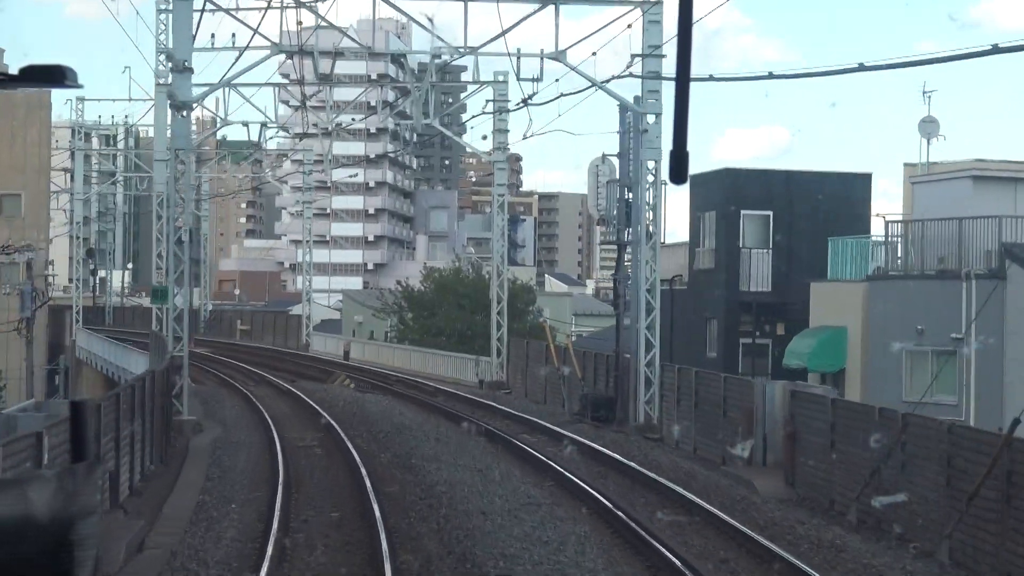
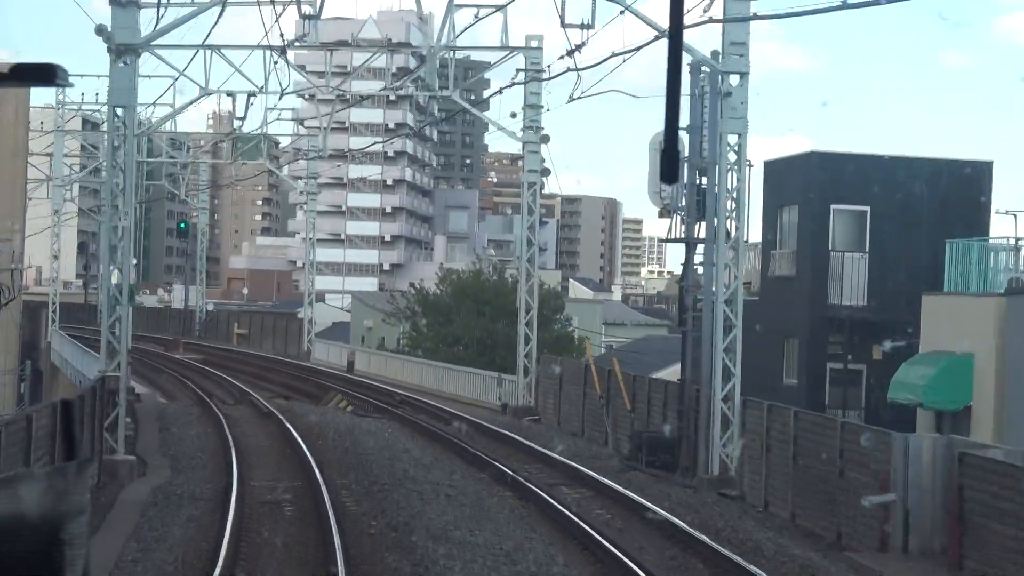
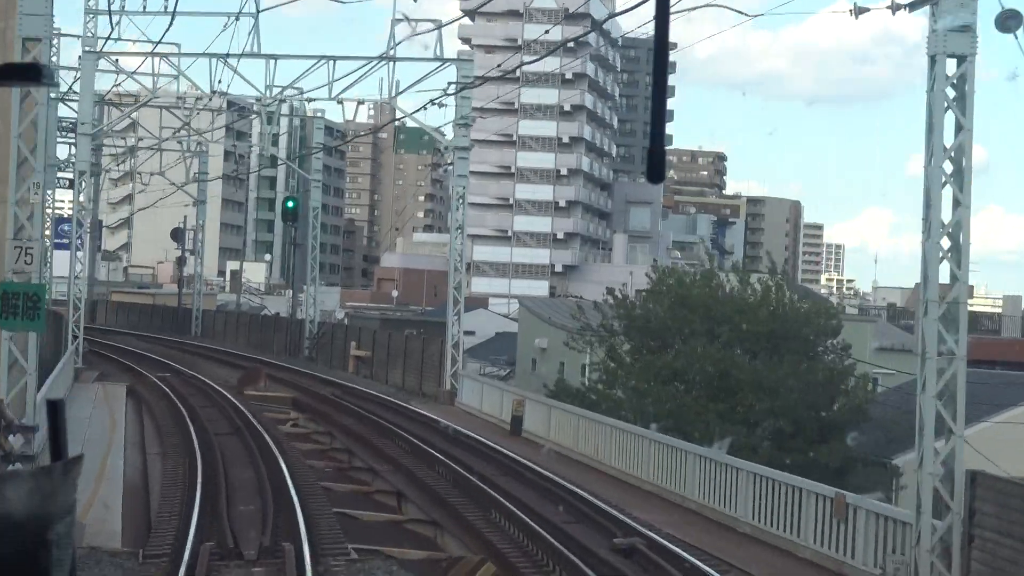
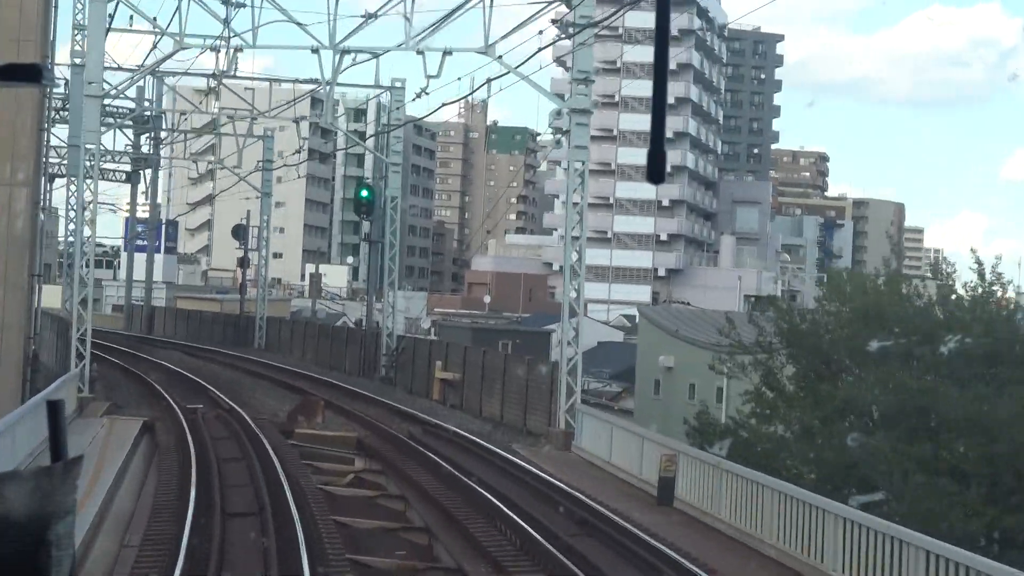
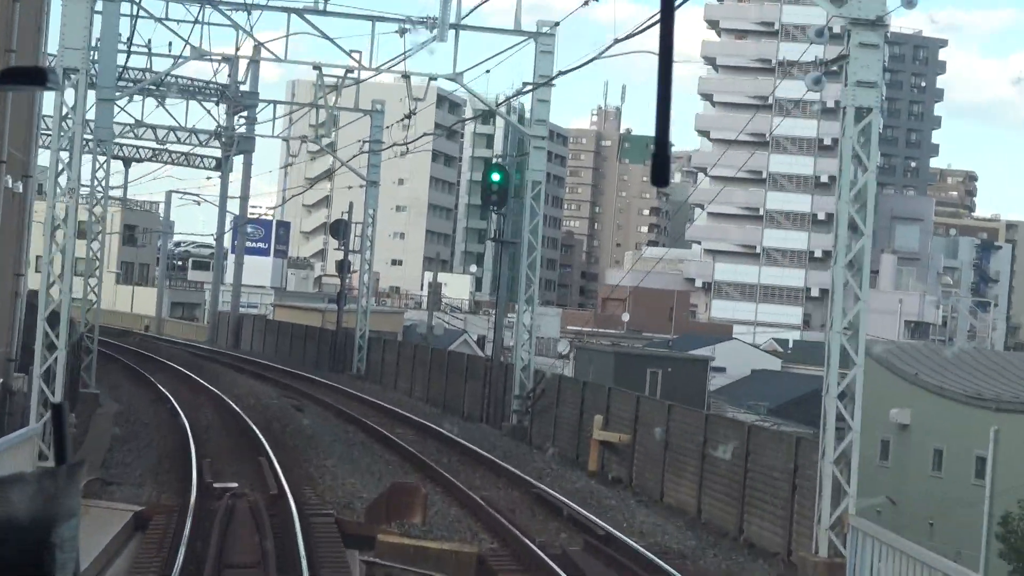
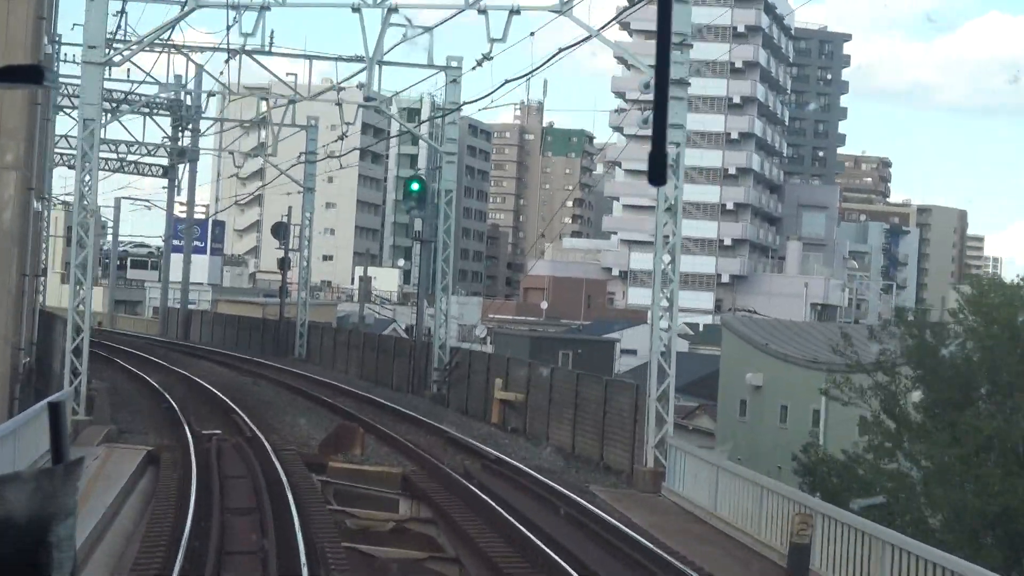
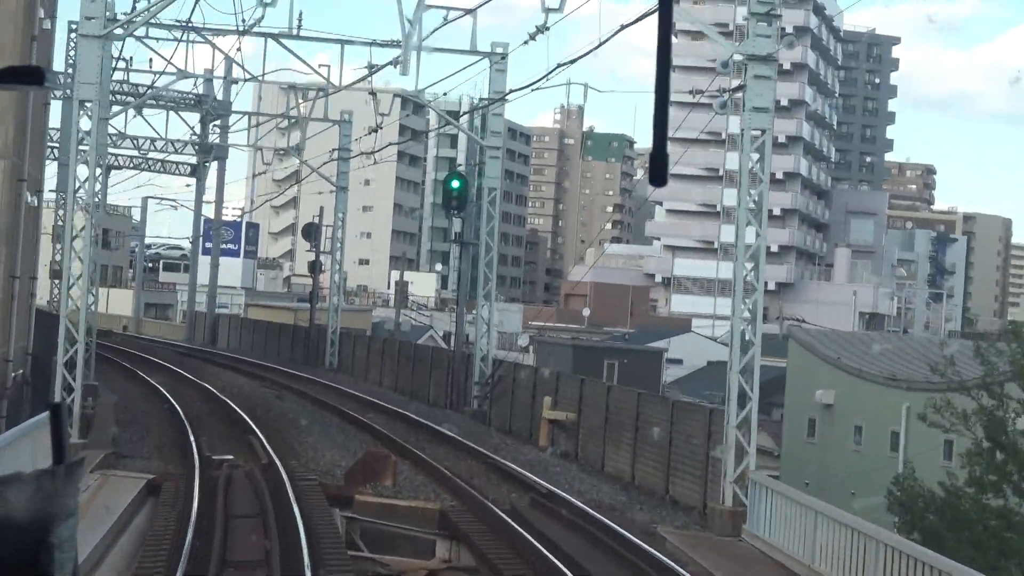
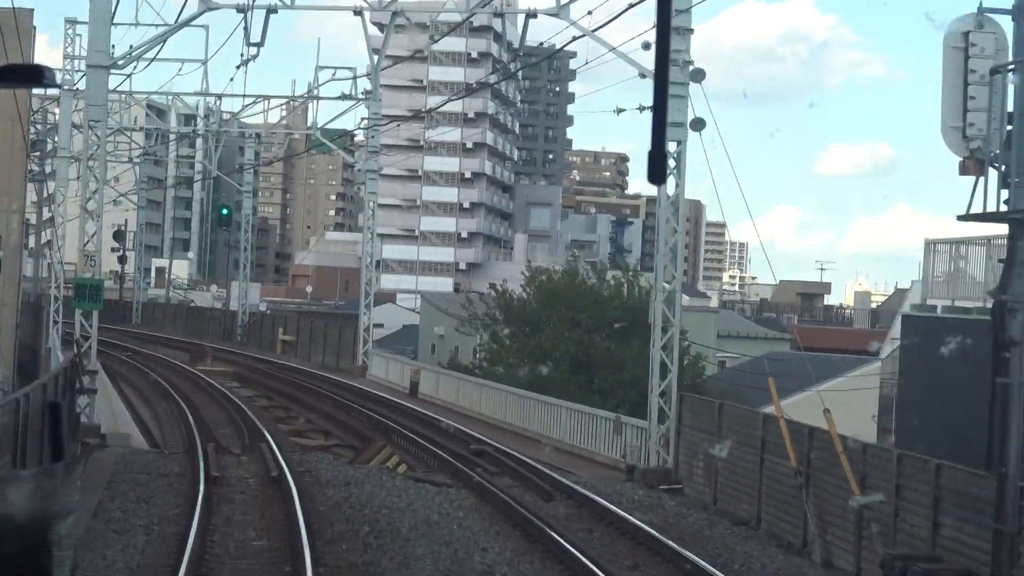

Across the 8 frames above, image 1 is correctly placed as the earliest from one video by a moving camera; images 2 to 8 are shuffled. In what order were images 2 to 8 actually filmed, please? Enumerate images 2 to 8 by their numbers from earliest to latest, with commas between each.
2, 8, 3, 4, 6, 7, 5
